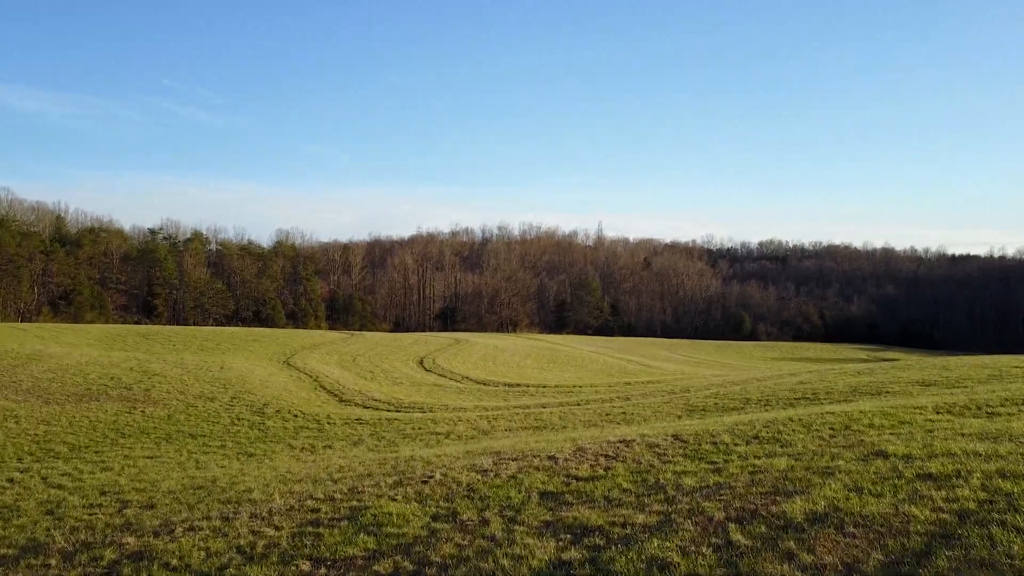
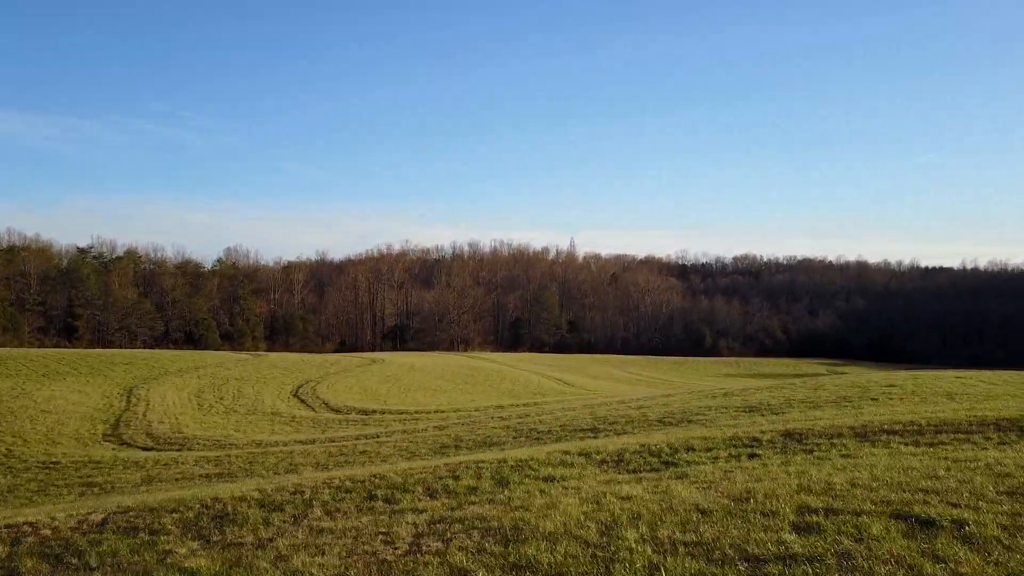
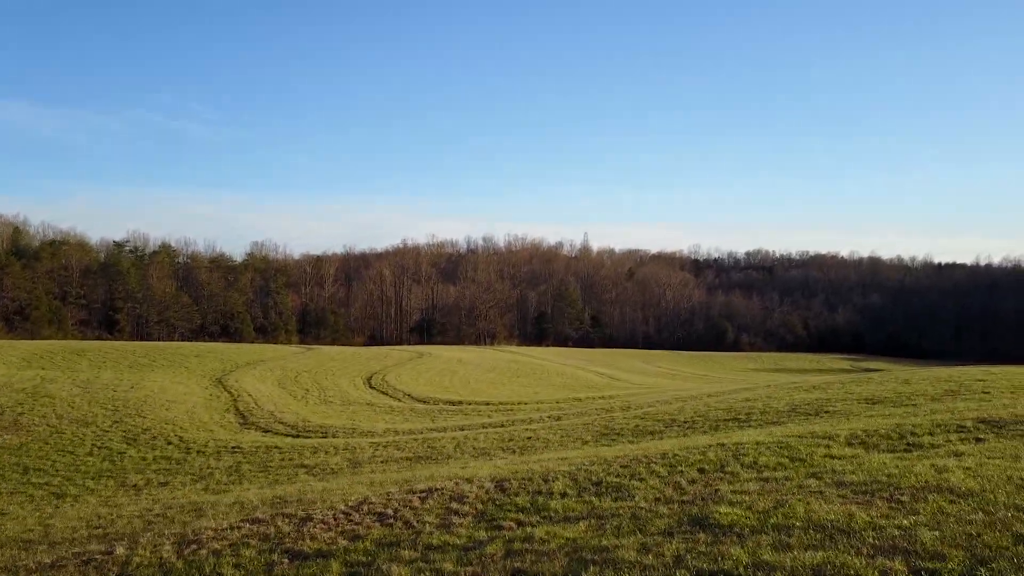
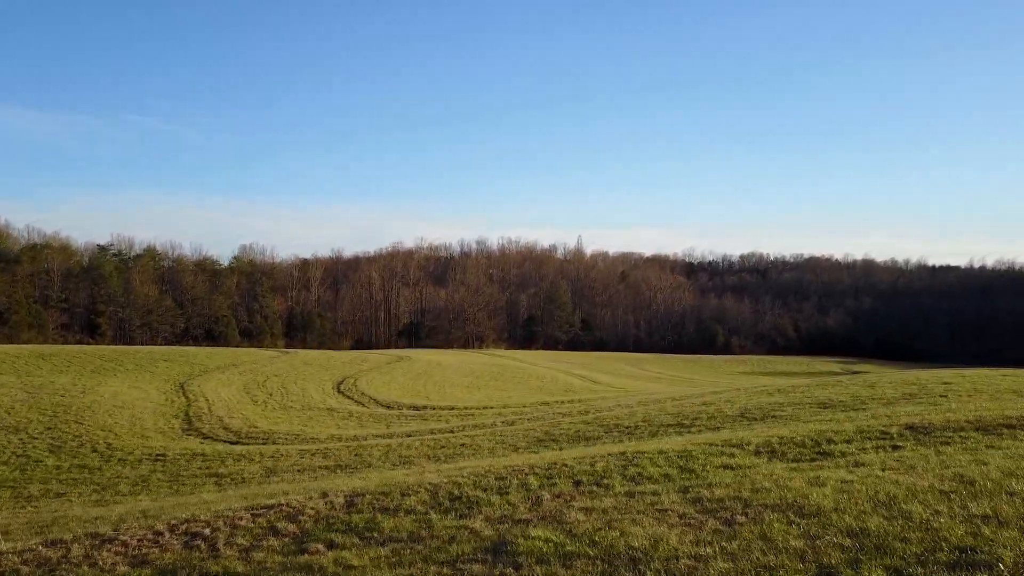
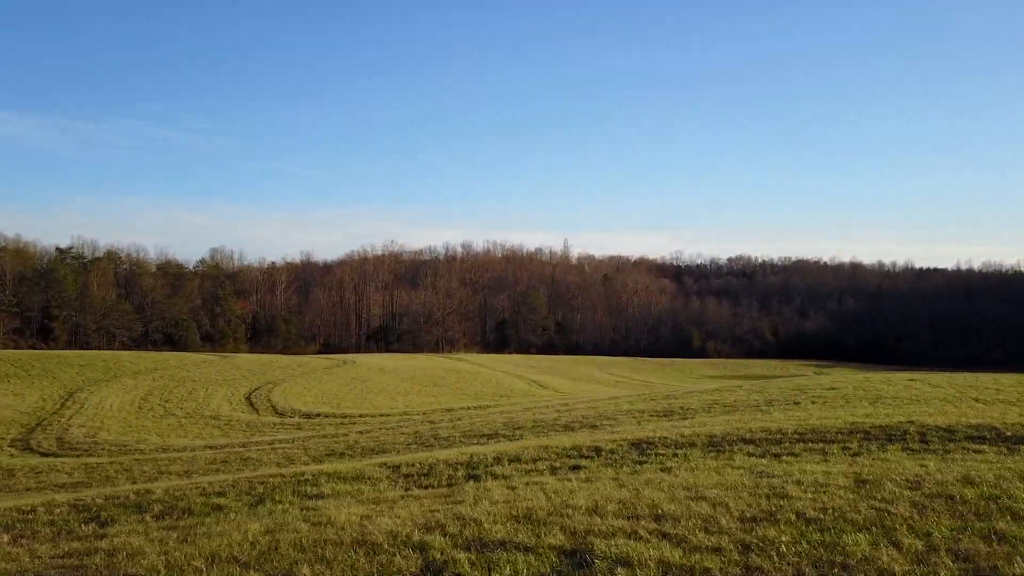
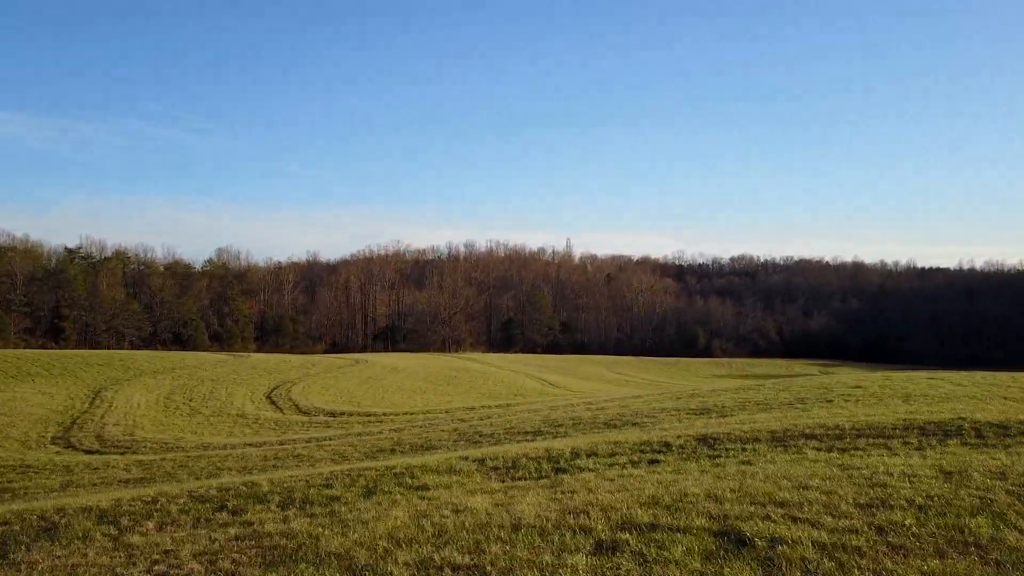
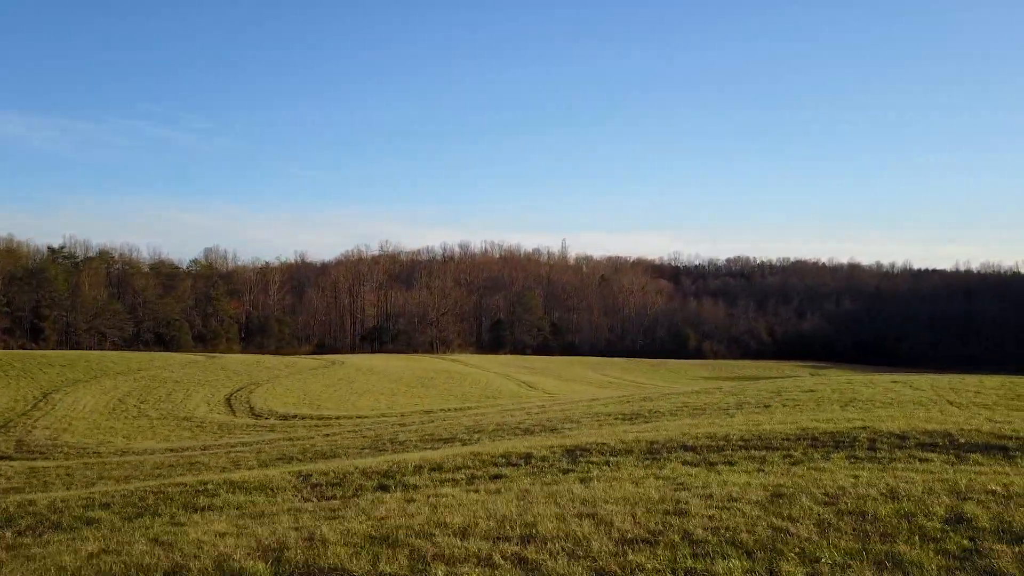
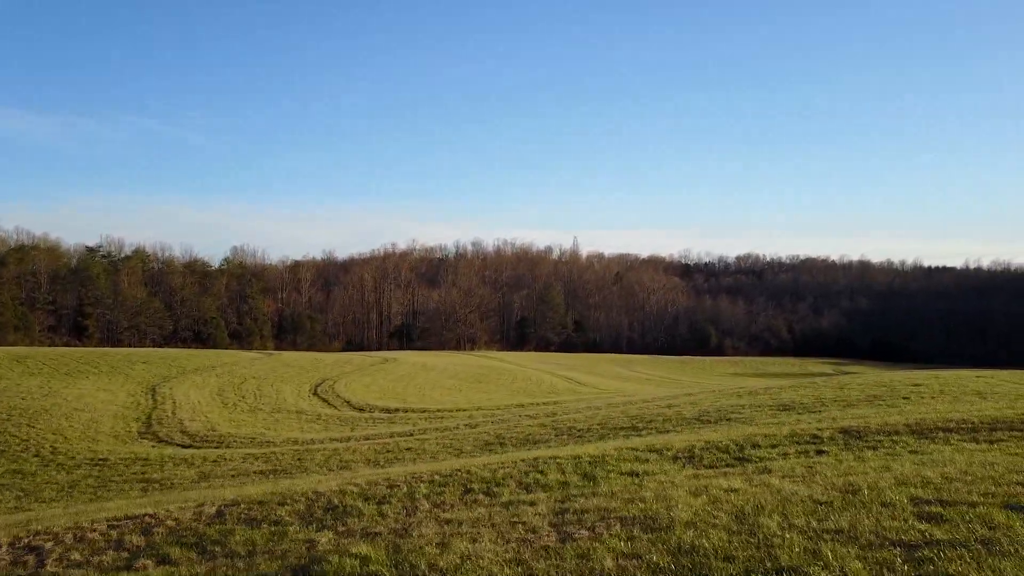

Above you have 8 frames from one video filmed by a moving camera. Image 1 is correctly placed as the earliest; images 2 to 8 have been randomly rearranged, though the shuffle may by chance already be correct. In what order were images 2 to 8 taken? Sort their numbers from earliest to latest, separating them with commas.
3, 4, 8, 2, 6, 5, 7
